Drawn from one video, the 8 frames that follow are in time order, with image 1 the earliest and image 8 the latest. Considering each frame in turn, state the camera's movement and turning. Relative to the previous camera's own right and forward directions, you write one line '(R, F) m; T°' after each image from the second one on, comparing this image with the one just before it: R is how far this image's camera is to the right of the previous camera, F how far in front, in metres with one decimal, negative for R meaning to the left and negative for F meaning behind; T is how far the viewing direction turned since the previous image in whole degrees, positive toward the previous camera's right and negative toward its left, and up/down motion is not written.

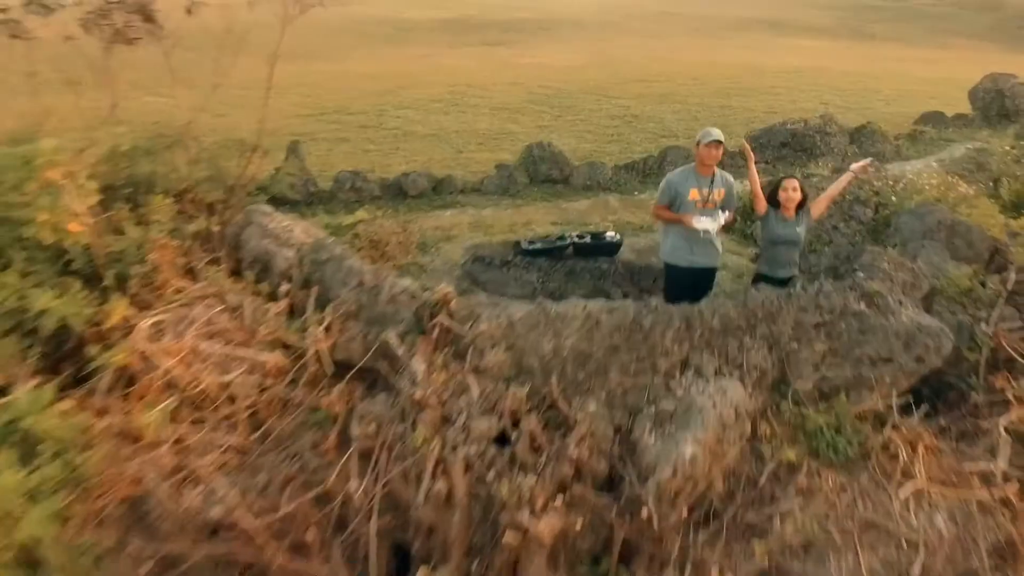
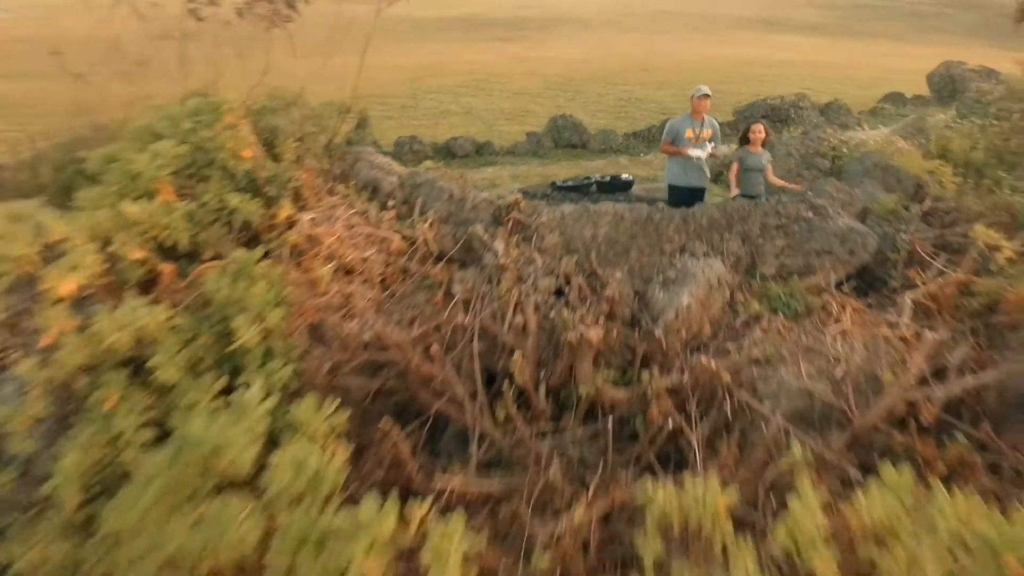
(-0.3, -1.3) m; 0°
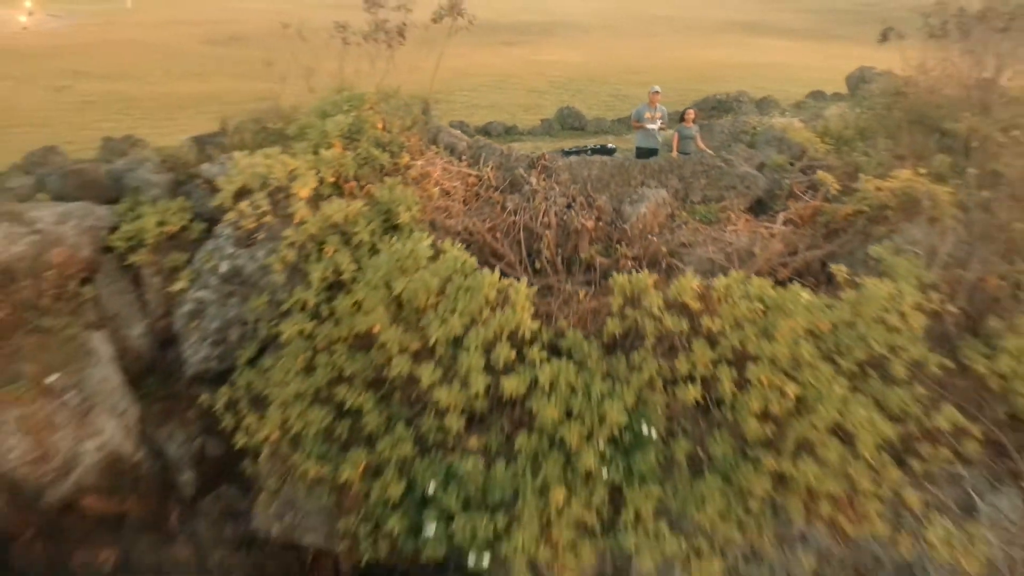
(-0.3, -2.9) m; 0°
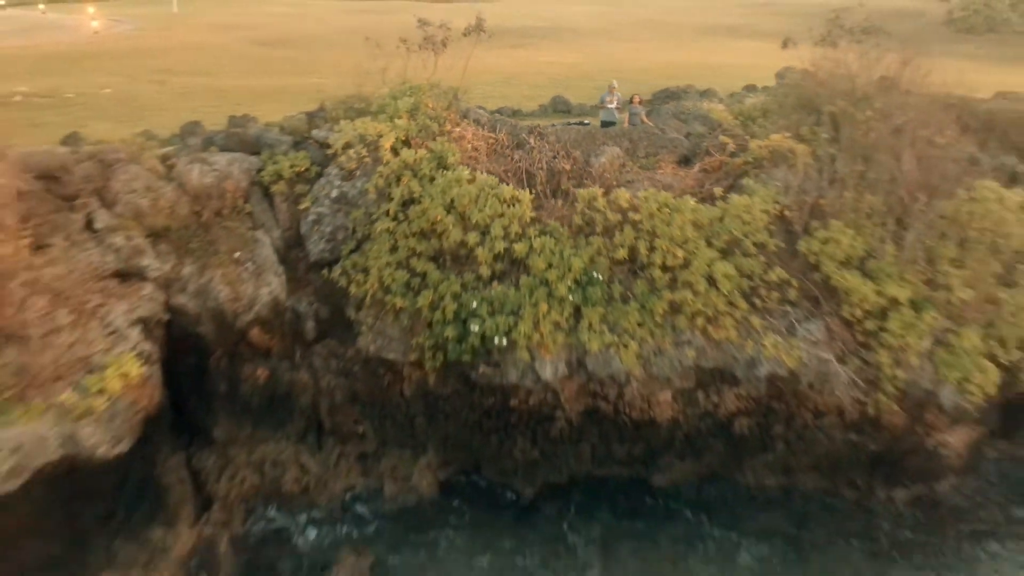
(0.0, -3.8) m; 0°
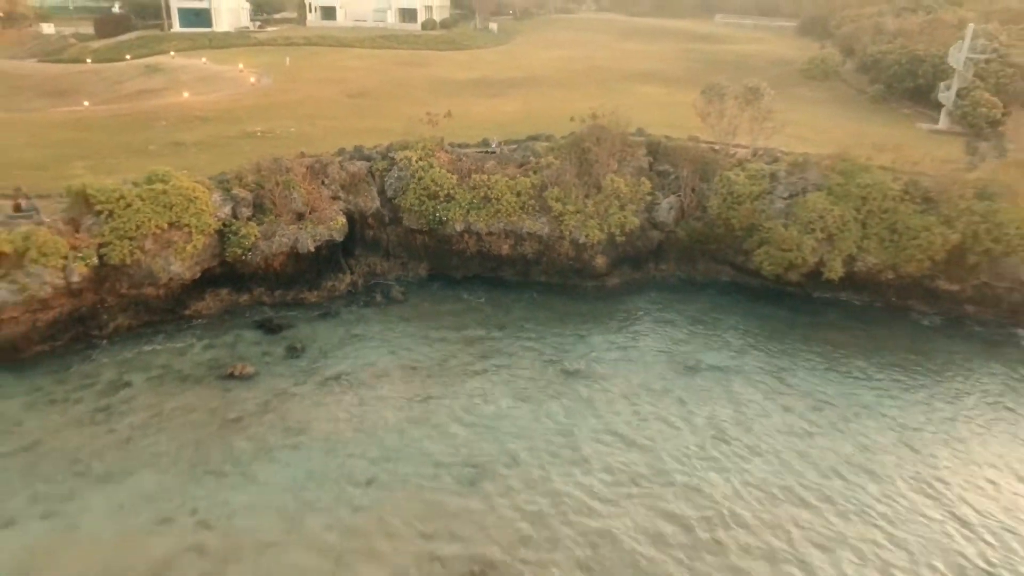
(+3.8, -20.8) m; -3°
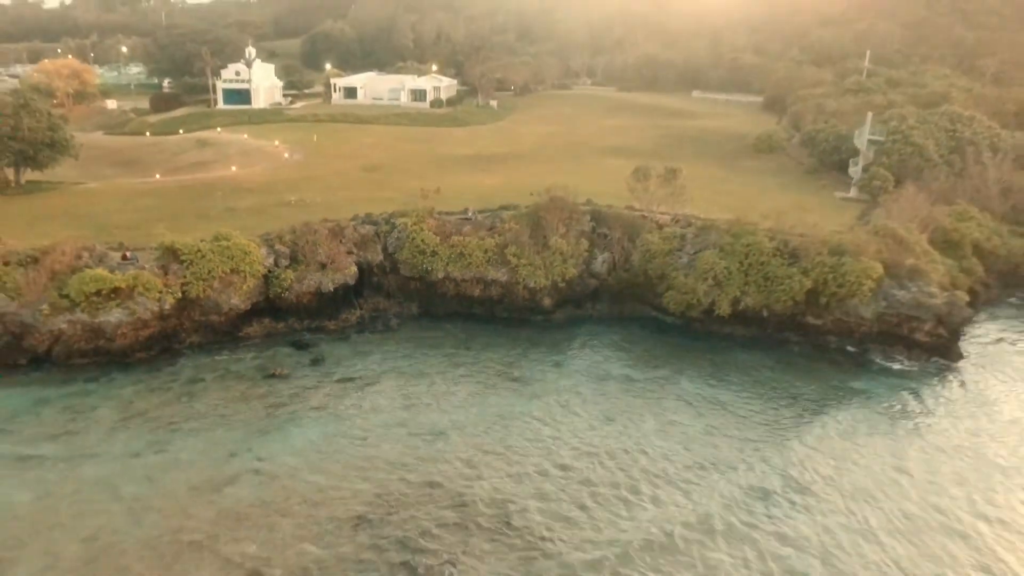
(+2.6, -10.0) m; -1°
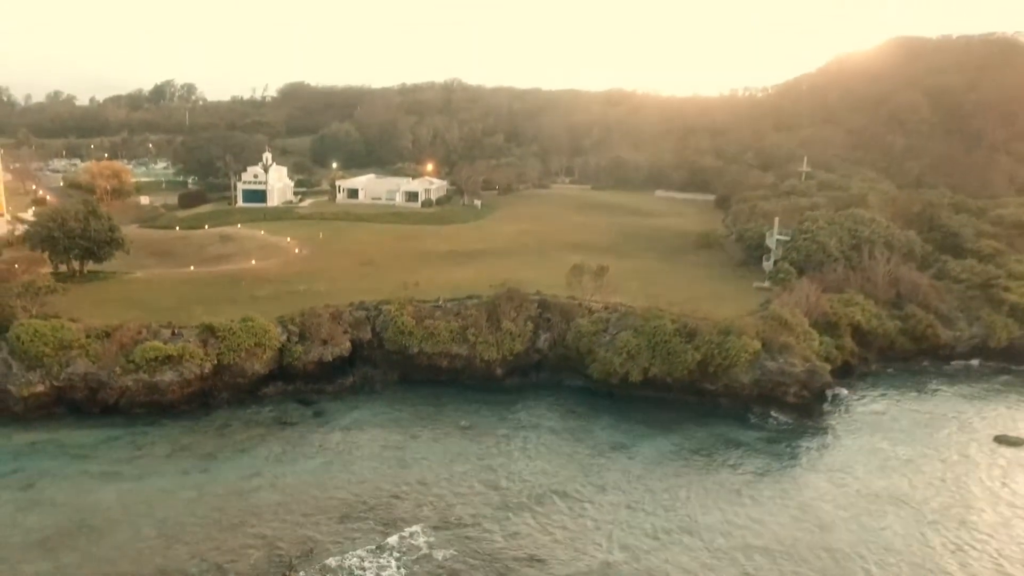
(+2.9, -11.5) m; 0°
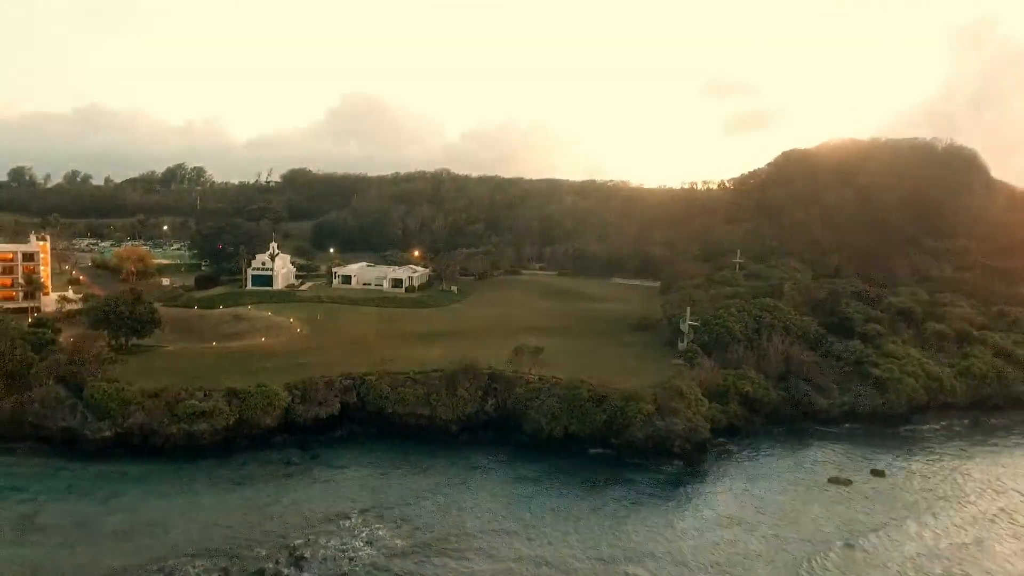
(+3.5, -16.1) m; 0°
